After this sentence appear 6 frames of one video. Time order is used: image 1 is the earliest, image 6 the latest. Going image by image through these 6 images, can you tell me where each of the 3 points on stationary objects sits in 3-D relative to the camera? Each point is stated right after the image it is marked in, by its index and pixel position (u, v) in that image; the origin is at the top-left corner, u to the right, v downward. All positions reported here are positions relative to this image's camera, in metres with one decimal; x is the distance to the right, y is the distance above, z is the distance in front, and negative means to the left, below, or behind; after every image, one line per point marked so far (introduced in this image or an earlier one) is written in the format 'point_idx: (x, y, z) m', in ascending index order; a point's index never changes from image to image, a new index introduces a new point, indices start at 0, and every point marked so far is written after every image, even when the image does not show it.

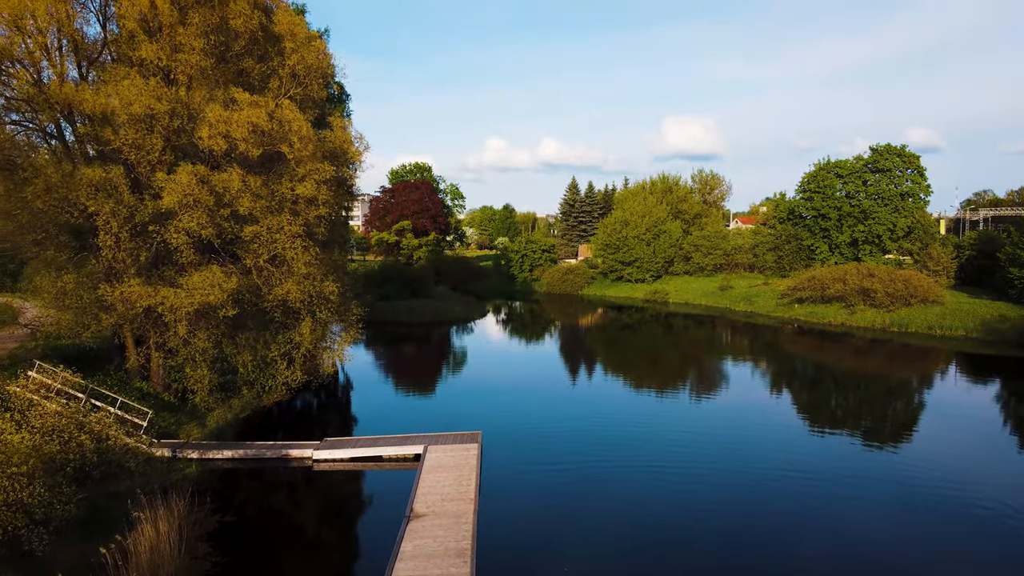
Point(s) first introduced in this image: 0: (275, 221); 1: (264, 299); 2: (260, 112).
0: (-4.8, +1.3, +15.7) m
1: (-5.1, -0.2, +16.1) m
2: (-5.1, +3.6, +15.9) m
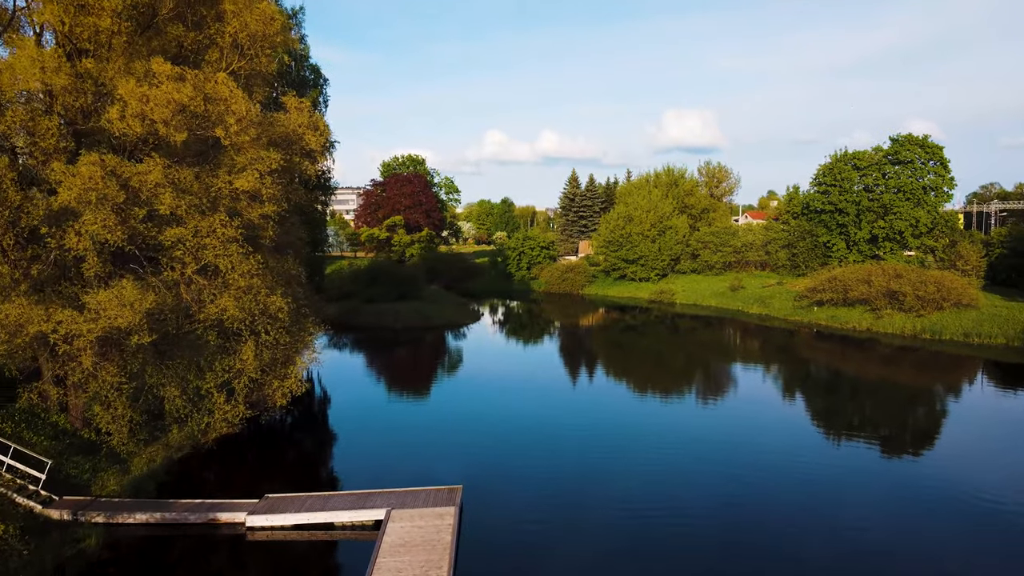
0: (-5.0, +1.1, +12.7) m
1: (-5.3, -0.5, +13.1) m
2: (-5.3, +3.3, +12.8) m
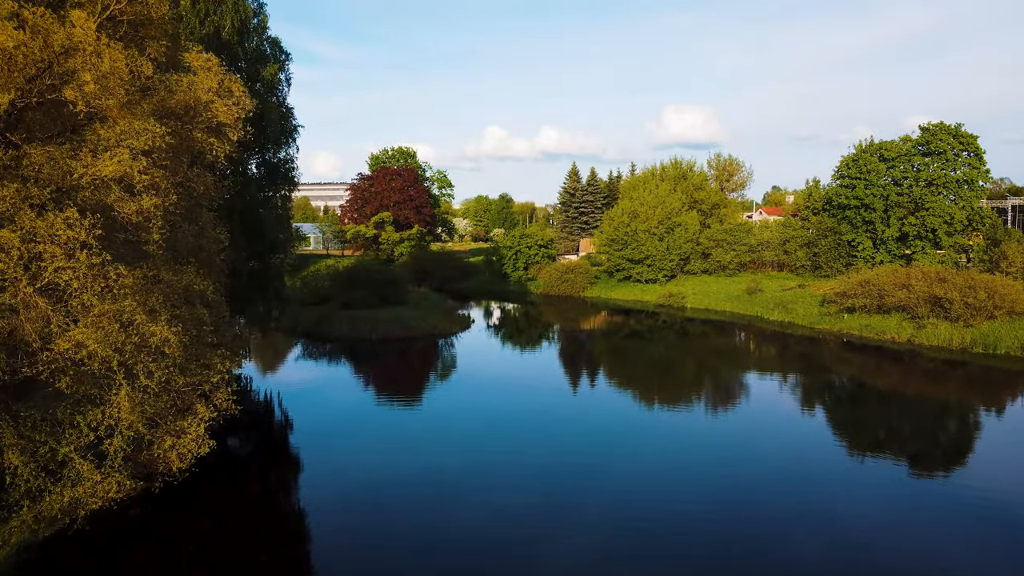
0: (-5.3, +0.7, +8.8) m
1: (-5.6, -0.9, +9.2) m
2: (-5.6, +3.0, +8.9) m
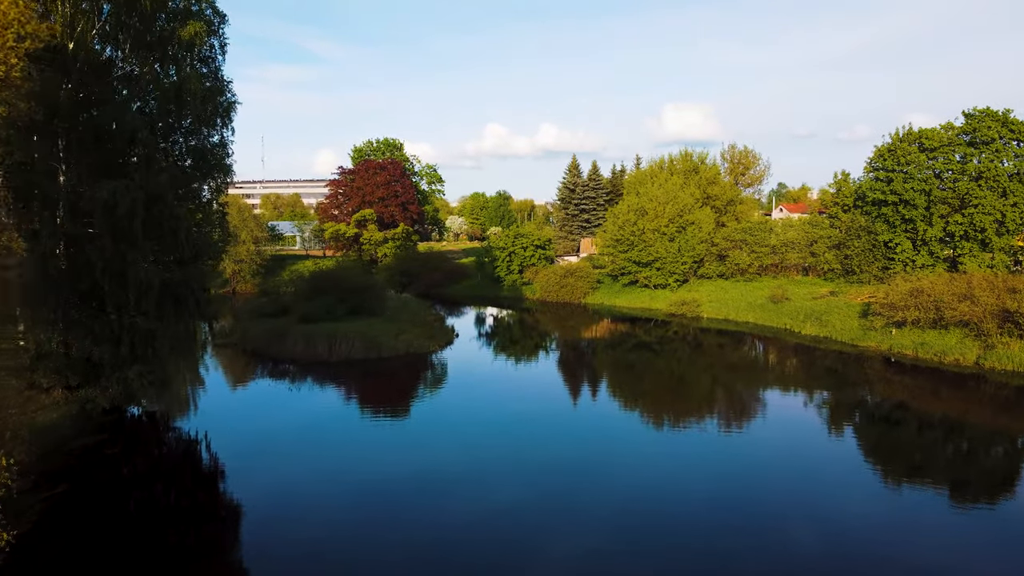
0: (-5.6, +0.3, +4.0) m
1: (-6.0, -1.3, +4.5) m
2: (-6.0, +2.6, +4.2) m
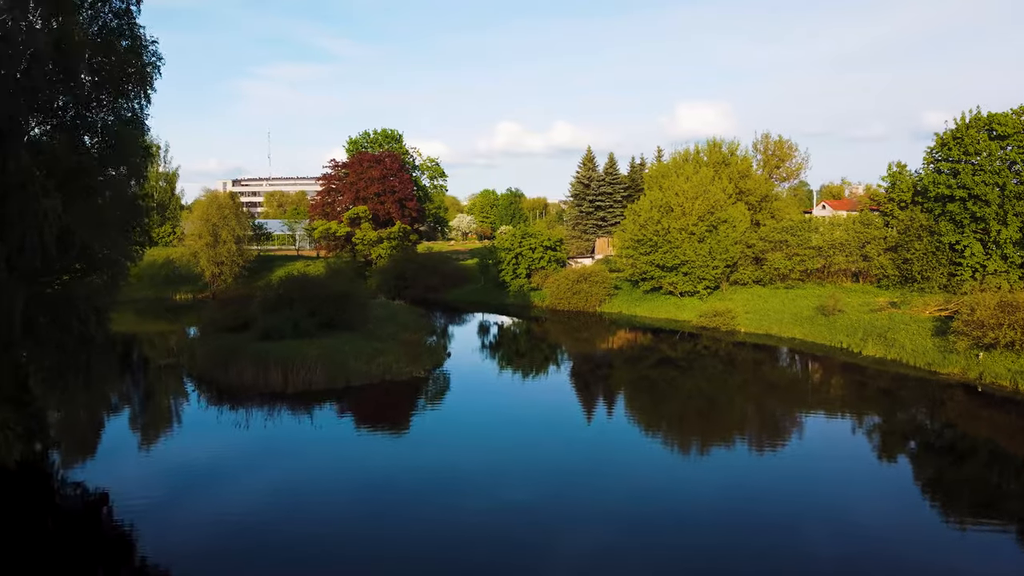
0: (-6.0, 0.0, -0.6) m
1: (-6.3, -1.6, -0.1) m
2: (-6.3, +2.2, -0.5) m
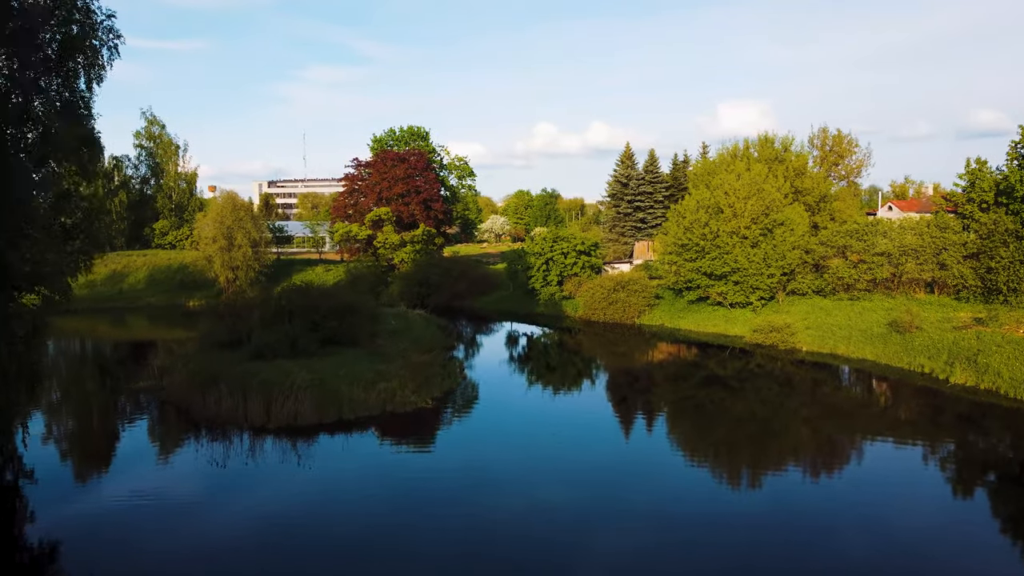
0: (-6.4, -0.4, -3.4) m
1: (-6.8, -1.9, -2.9) m
2: (-6.8, +1.9, -3.2) m
